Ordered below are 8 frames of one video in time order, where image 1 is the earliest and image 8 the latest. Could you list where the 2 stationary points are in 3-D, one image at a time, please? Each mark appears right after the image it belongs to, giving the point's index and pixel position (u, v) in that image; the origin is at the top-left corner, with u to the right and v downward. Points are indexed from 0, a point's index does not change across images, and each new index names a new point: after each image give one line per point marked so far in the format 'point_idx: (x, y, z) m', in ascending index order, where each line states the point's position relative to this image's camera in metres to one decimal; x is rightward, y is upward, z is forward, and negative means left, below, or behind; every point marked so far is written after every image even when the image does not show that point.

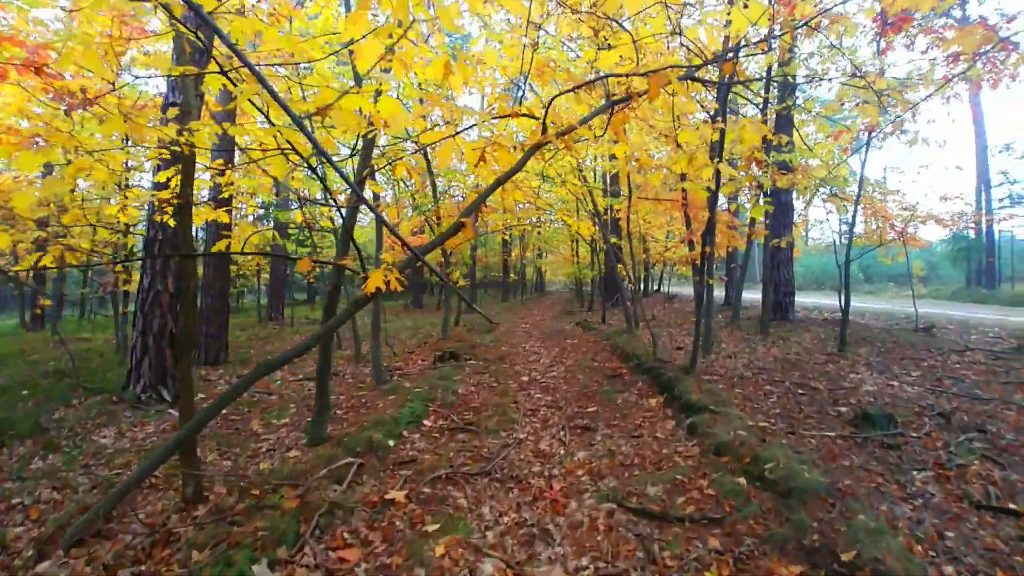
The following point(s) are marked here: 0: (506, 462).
0: (-0.1, -1.5, +4.8) m
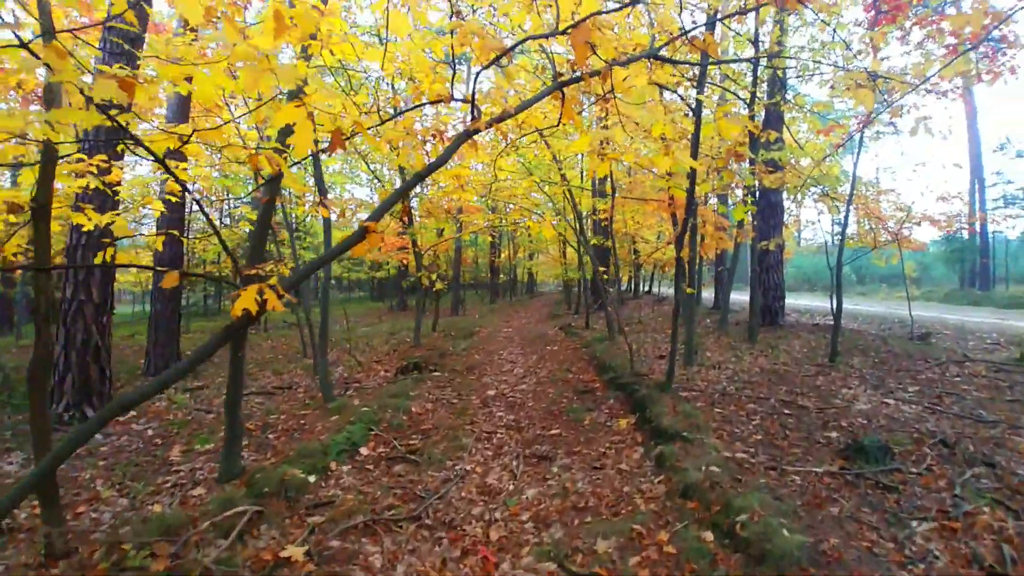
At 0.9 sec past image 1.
0: (-0.5, -1.6, +4.2) m
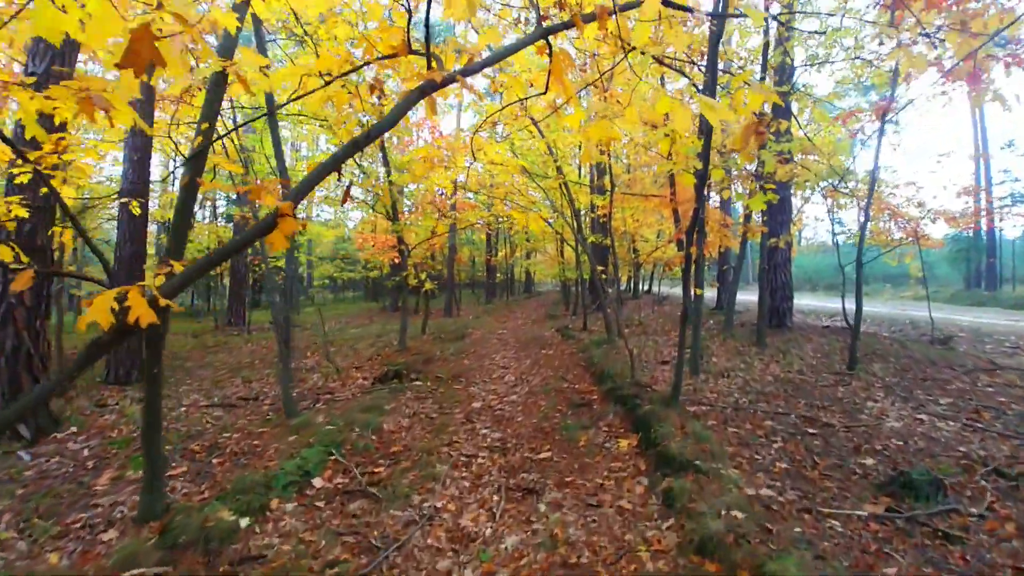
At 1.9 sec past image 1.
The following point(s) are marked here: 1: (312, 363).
0: (-0.7, -1.6, +3.4) m
1: (-3.7, -1.4, +10.3) m
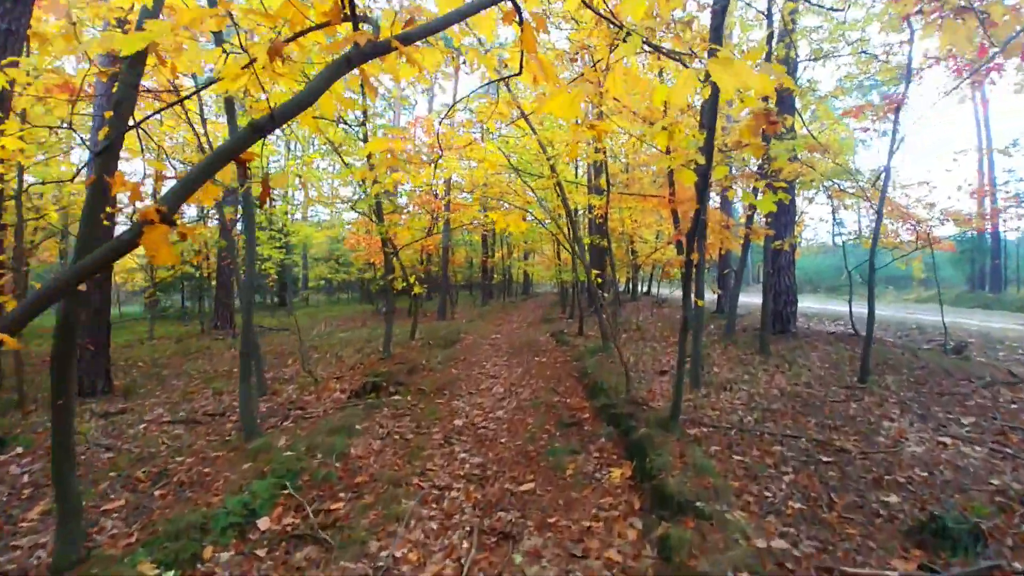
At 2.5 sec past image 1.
0: (-0.8, -1.7, +2.8) m
1: (-3.9, -1.5, +9.8) m
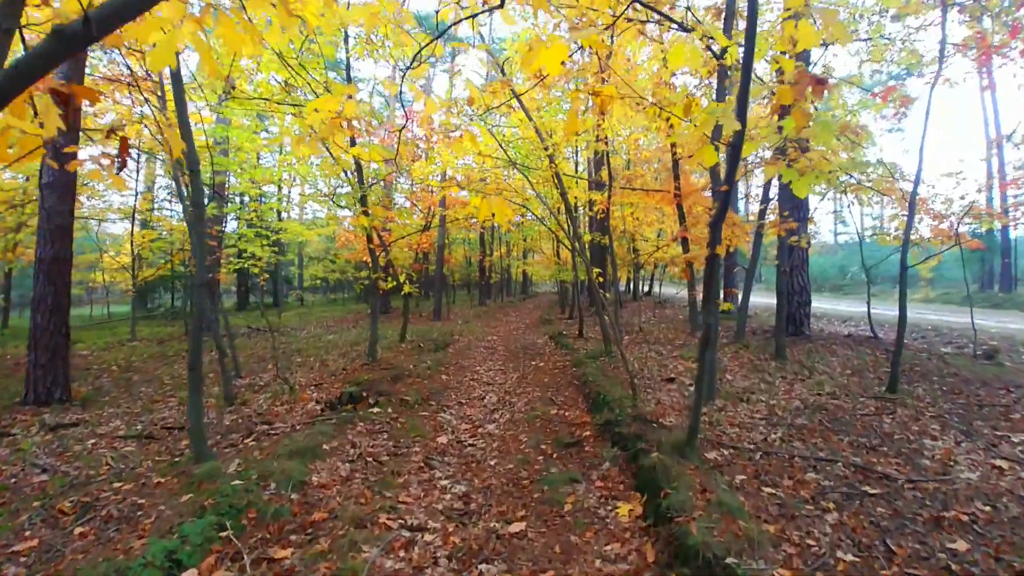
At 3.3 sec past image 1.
0: (-0.9, -1.7, +2.1) m
1: (-3.9, -1.5, +9.0) m
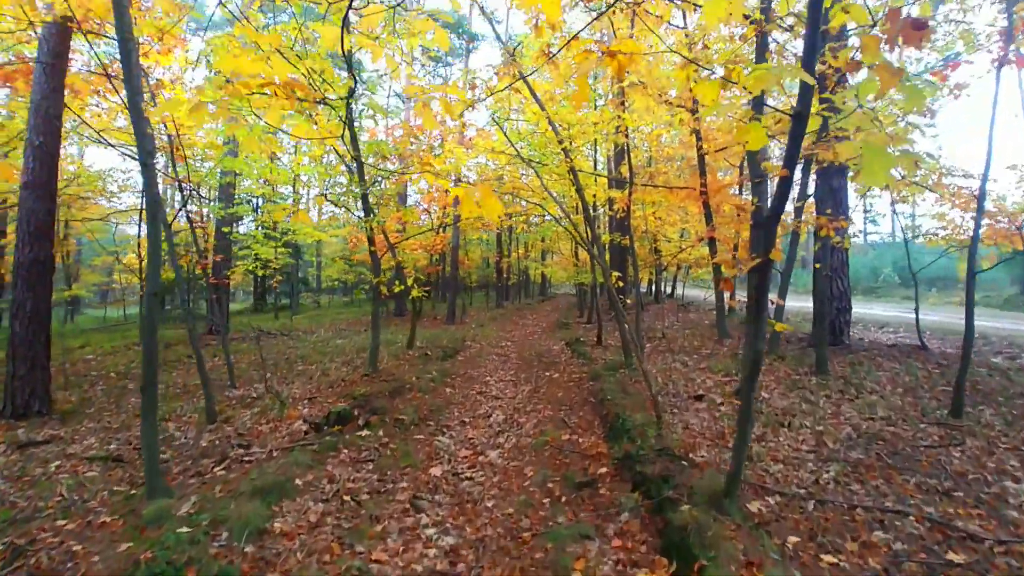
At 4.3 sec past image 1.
0: (-1.0, -1.8, +1.4) m
1: (-3.8, -1.5, +8.4) m
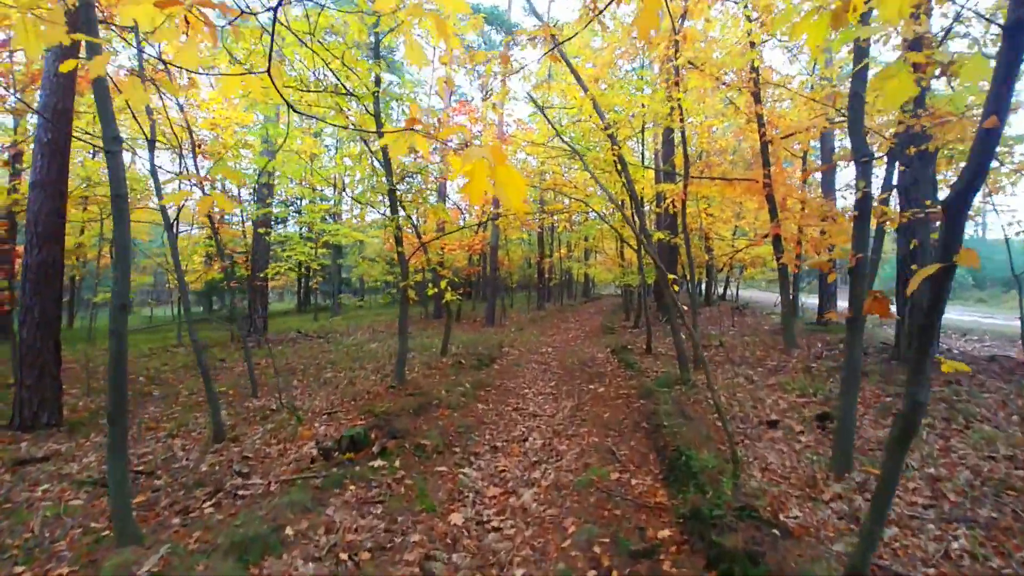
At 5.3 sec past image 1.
0: (-1.0, -1.9, +0.6) m
1: (-3.2, -1.6, +7.8) m
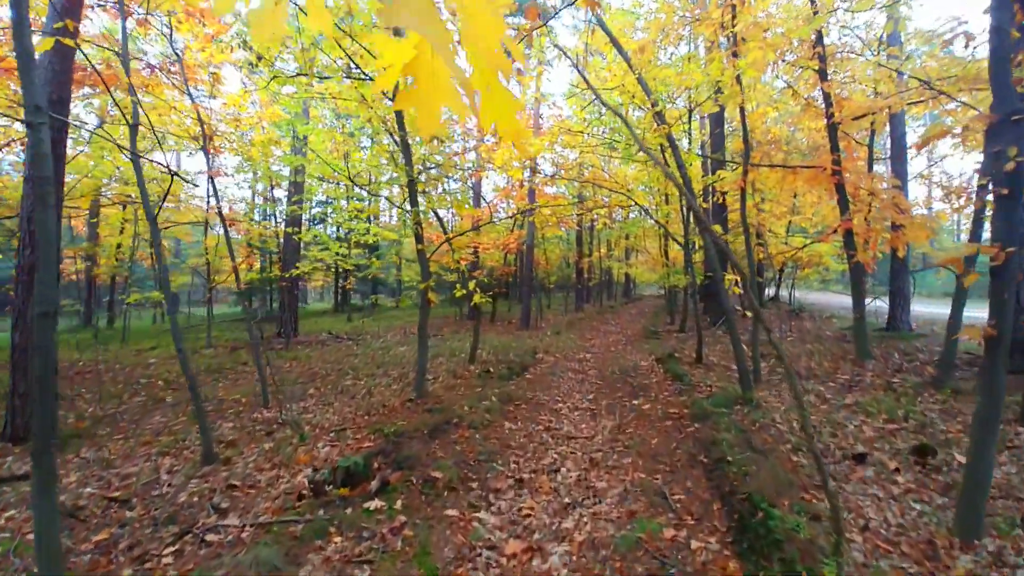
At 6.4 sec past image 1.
0: (-1.1, -1.9, -0.2) m
1: (-2.8, -1.6, +7.1) m
